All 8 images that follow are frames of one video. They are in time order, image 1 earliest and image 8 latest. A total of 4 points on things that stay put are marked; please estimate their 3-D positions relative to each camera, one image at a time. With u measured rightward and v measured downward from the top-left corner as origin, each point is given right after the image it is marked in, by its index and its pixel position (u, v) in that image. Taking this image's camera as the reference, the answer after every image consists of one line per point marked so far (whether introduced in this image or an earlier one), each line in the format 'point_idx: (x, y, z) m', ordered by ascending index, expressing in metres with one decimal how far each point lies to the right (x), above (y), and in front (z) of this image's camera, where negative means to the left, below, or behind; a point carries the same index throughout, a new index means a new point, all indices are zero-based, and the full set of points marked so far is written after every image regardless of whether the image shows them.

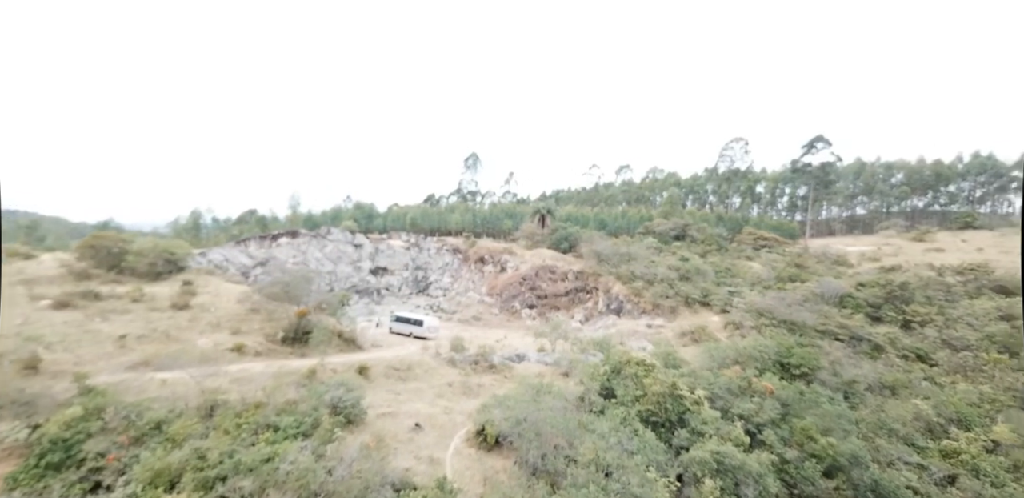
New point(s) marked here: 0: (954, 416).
0: (+12.6, -4.8, +14.9) m
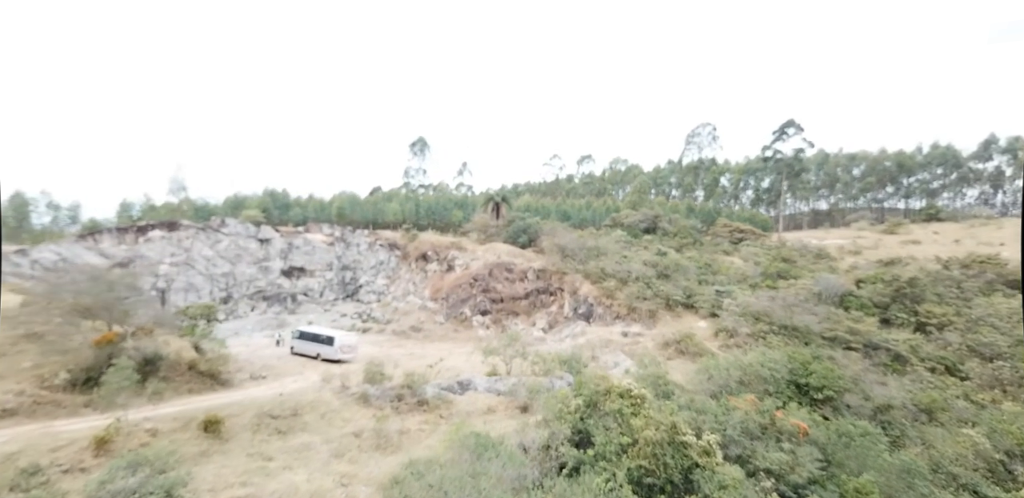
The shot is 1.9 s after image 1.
0: (+11.2, -4.5, +11.5) m
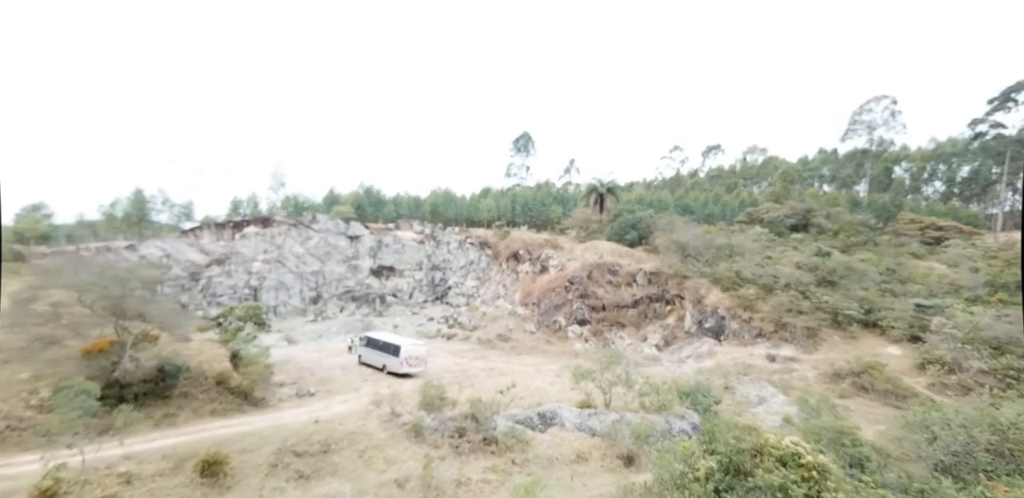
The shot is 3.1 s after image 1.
0: (+12.5, -4.4, +5.7) m
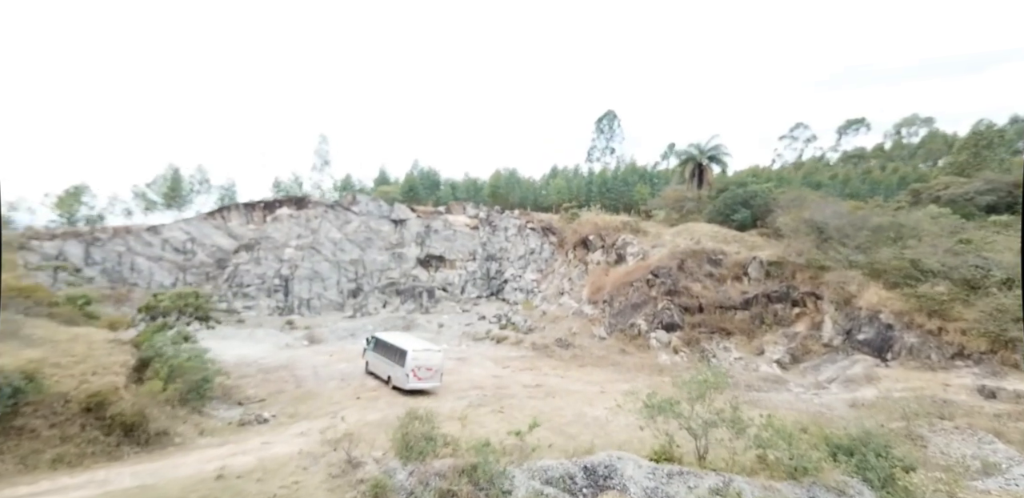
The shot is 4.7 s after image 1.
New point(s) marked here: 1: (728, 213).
0: (+11.9, -3.9, -0.2) m
1: (+6.7, +1.1, +15.5) m
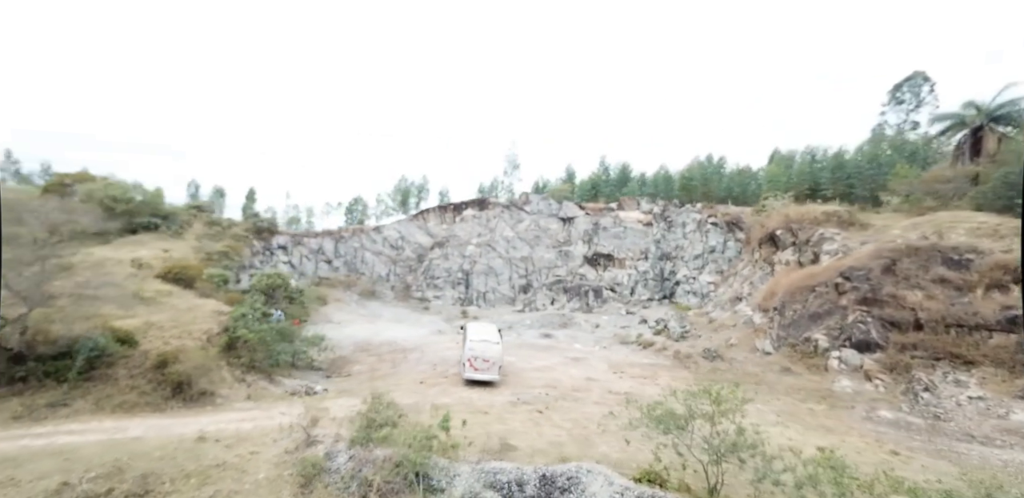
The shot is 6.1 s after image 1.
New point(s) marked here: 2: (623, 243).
0: (+7.6, -3.6, -5.8) m
1: (+10.2, +1.2, +10.6) m
2: (+3.9, +0.2, +18.0) m
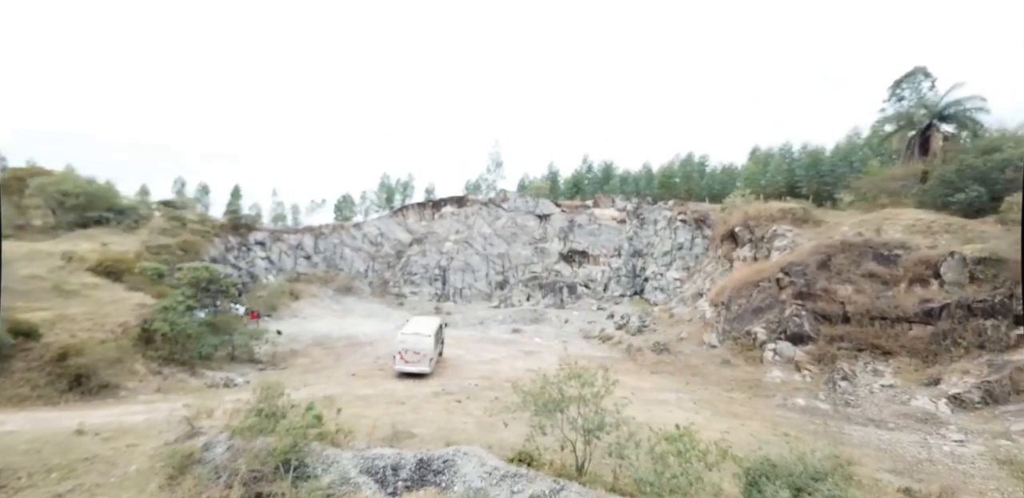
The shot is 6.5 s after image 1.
0: (+6.5, -3.6, -5.4) m
1: (+9.3, +1.3, +10.9) m
2: (+3.1, +0.3, +18.5) m
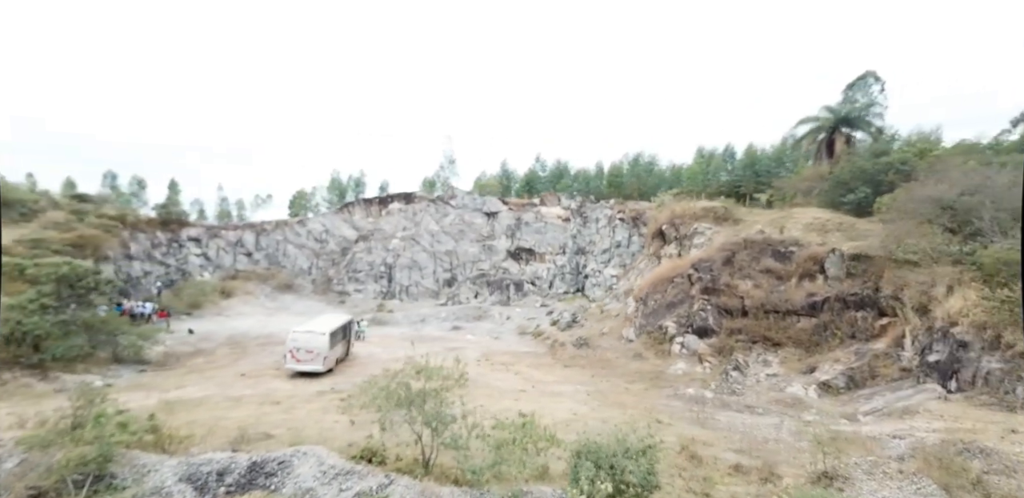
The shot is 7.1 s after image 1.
0: (+5.7, -3.6, -4.7) m
1: (+7.7, +1.4, +11.7) m
2: (+1.2, +0.4, +18.9) m
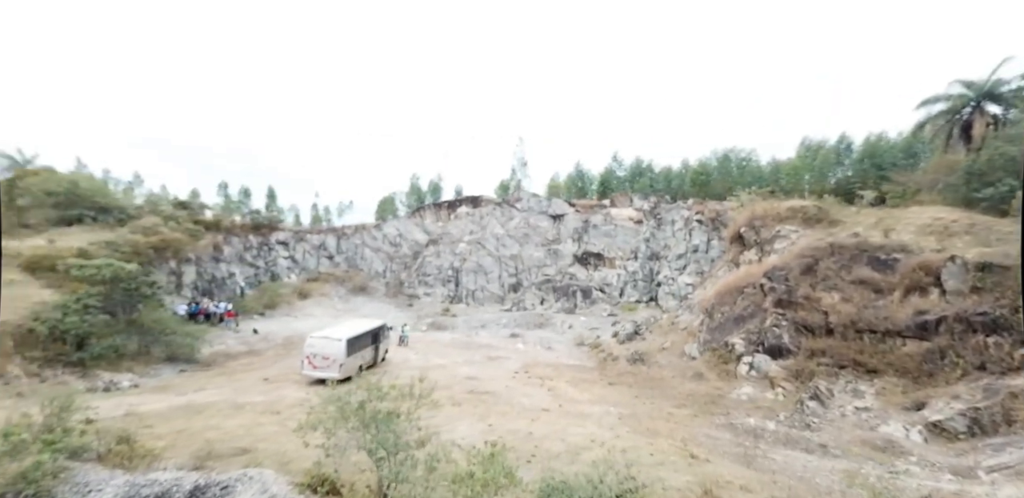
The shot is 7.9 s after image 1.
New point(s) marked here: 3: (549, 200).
0: (+3.6, -3.7, -6.2) m
1: (+8.7, +1.2, +9.6) m
2: (+3.6, +0.2, +17.9) m
3: (+1.6, +1.8, +19.9) m
